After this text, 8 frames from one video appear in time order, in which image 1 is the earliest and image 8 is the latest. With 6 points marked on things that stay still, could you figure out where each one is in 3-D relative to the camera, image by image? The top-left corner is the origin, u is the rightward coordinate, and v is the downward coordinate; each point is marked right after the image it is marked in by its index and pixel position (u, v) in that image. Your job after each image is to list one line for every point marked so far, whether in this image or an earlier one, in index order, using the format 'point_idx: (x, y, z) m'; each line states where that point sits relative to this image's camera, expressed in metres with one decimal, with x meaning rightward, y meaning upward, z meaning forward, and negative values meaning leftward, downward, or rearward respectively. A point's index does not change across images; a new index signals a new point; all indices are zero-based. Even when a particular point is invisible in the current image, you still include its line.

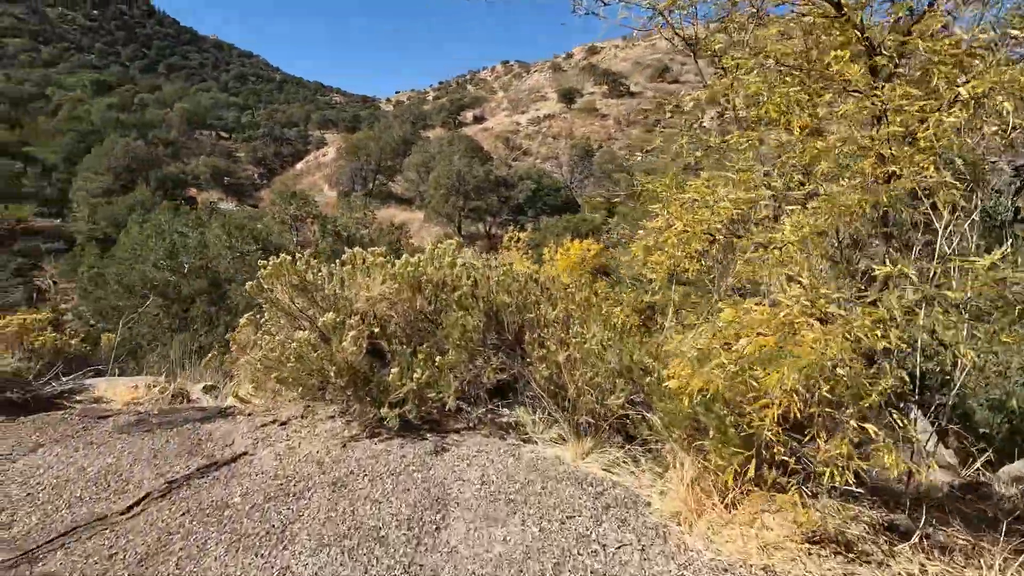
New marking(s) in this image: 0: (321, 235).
0: (-4.4, +1.2, +12.4) m
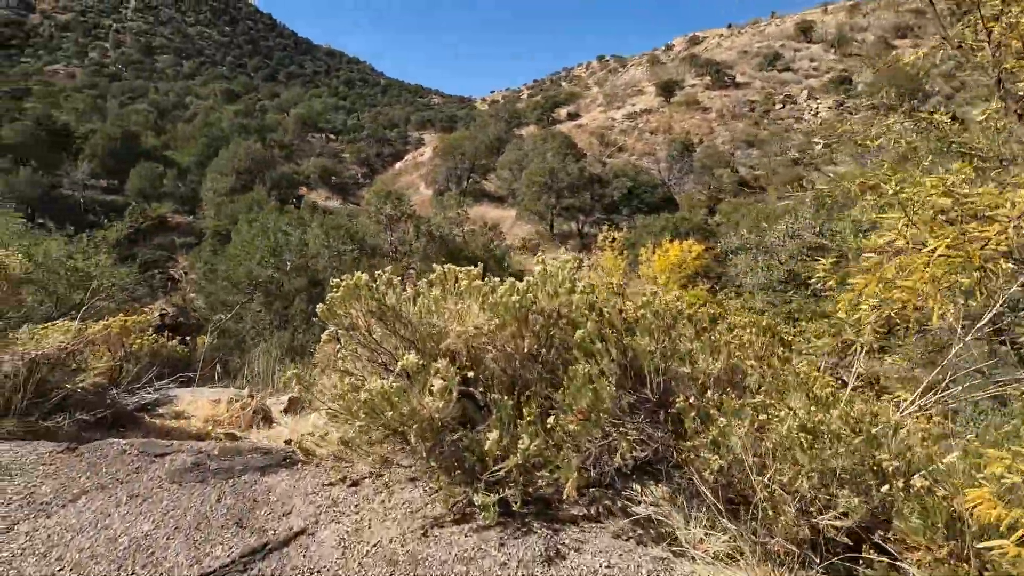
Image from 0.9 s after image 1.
0: (-2.2, +1.2, +12.2) m
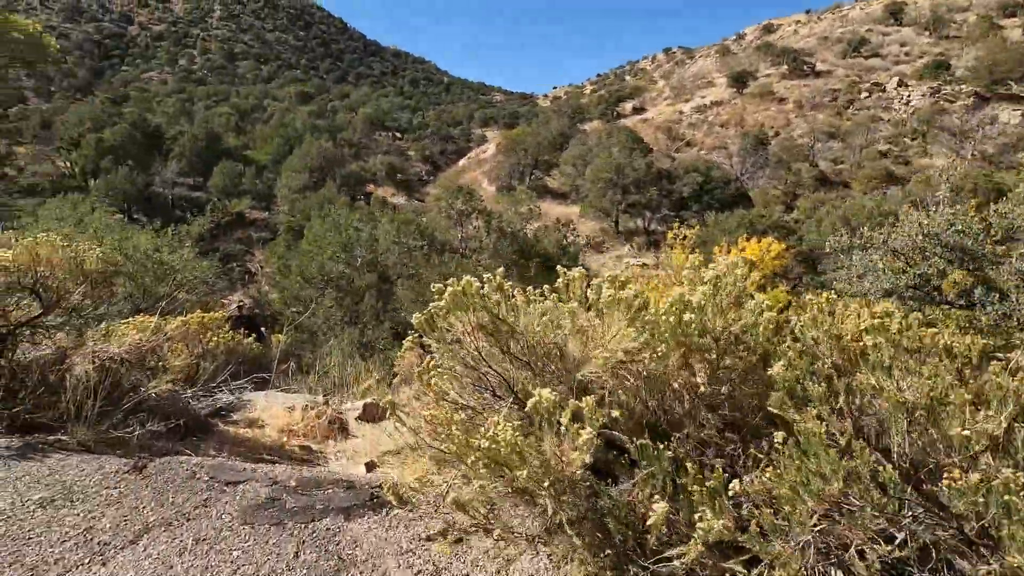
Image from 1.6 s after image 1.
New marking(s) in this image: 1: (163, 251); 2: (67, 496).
0: (-0.5, +1.2, +11.8) m
1: (-8.1, +0.9, +12.4) m
2: (-1.8, -0.8, +2.2) m
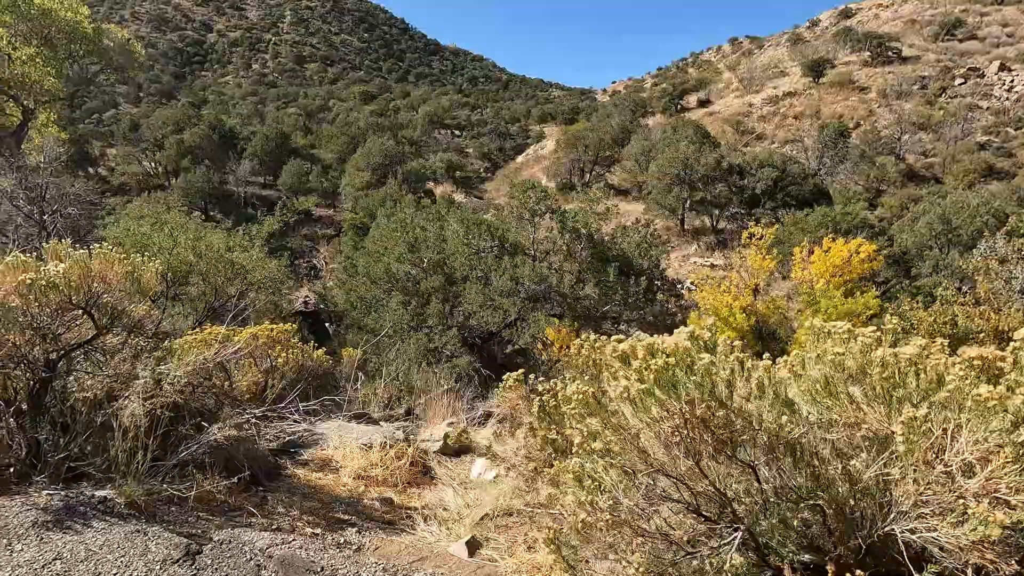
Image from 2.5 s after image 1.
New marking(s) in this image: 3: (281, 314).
0: (+1.0, +1.1, +11.1) m
1: (-6.5, +0.9, +12.5) m
2: (-1.3, -1.0, +1.7) m
3: (-6.1, -0.7, +14.1) m
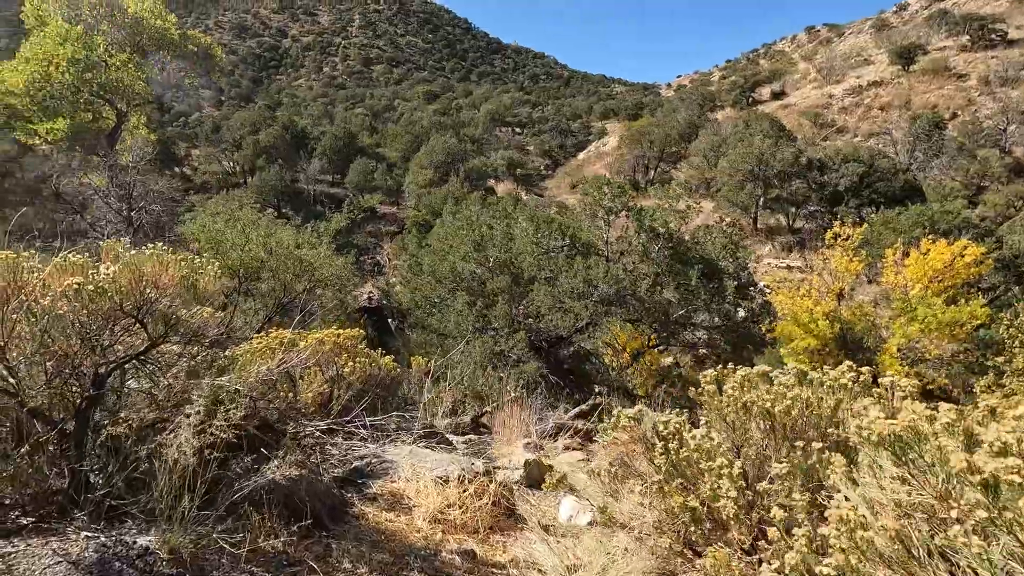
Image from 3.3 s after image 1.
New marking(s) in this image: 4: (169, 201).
0: (+2.4, +1.1, +10.4) m
1: (-4.9, +1.0, +12.5) m
2: (-0.9, -1.0, +1.2) m
3: (-4.4, -0.6, +14.1) m
4: (-9.3, +2.4, +14.6) m
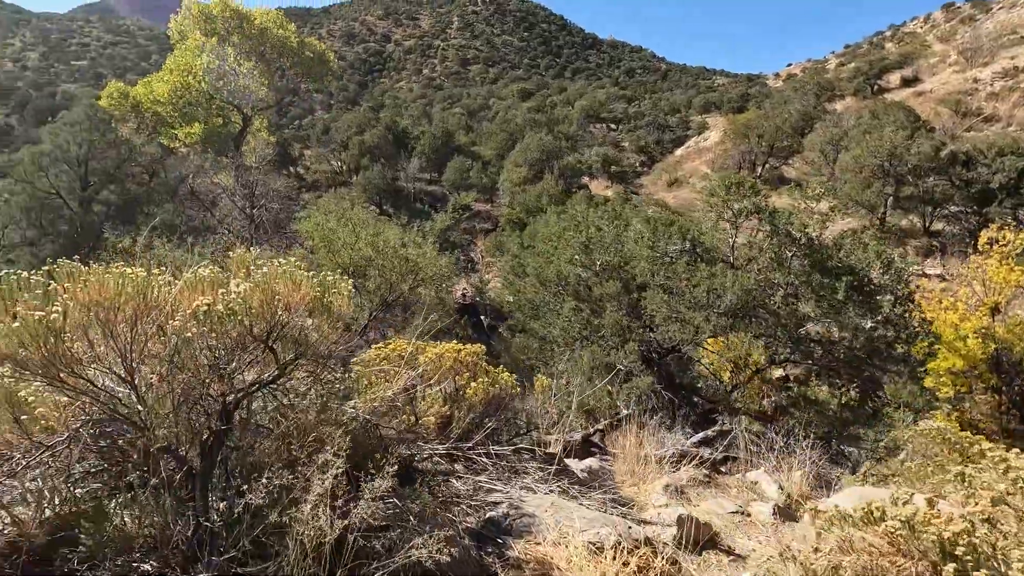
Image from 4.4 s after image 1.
0: (+4.4, +0.9, +9.3) m
1: (-2.4, +1.0, +12.6) m
2: (-0.4, -1.1, +0.8) m
3: (-1.7, -0.6, +14.1) m
4: (-6.4, +2.5, +15.3) m
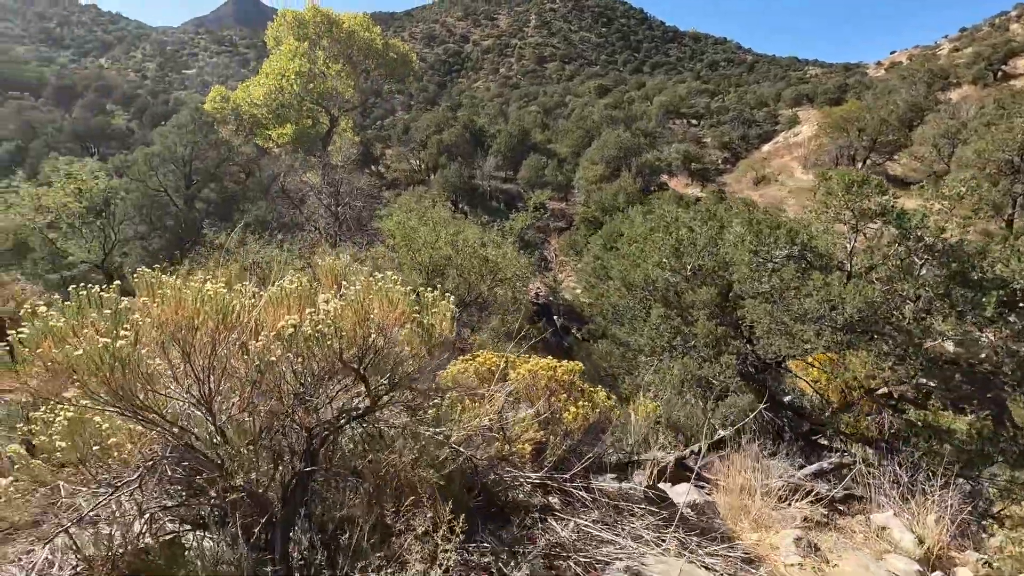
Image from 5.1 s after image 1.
0: (+5.8, +0.7, +8.2) m
1: (-0.6, +1.0, +12.4) m
2: (-0.2, -1.2, +0.4) m
3: (+0.3, -0.6, +13.8) m
4: (-4.1, +2.6, +15.6) m
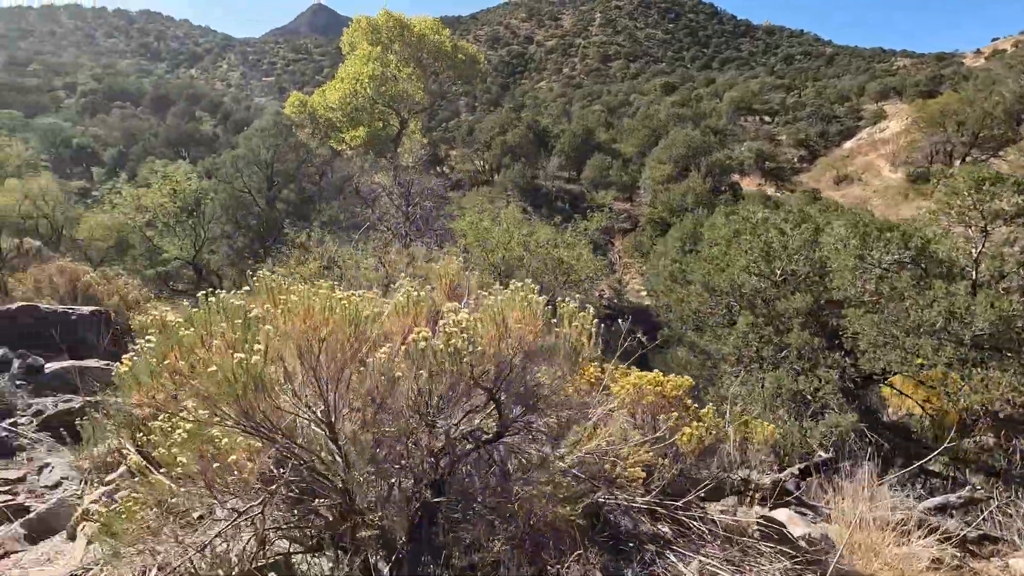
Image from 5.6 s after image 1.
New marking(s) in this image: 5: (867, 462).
0: (+6.9, +0.5, +7.2) m
1: (+1.1, +1.0, +12.1) m
2: (+0.1, -1.3, +0.2) m
3: (+2.1, -0.7, +13.4) m
4: (-2.1, +2.6, +15.7) m
5: (+4.1, -2.1, +6.1) m
